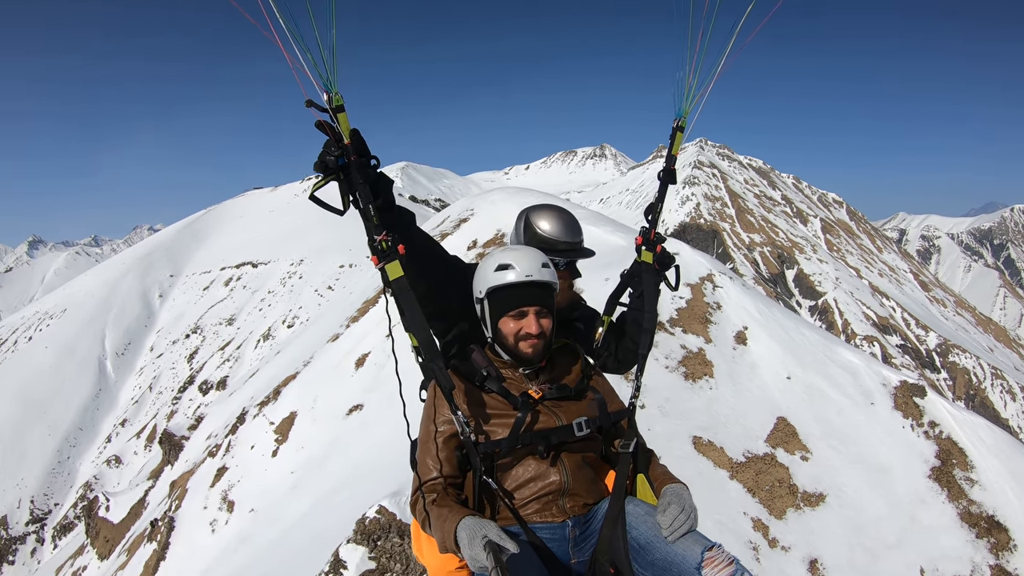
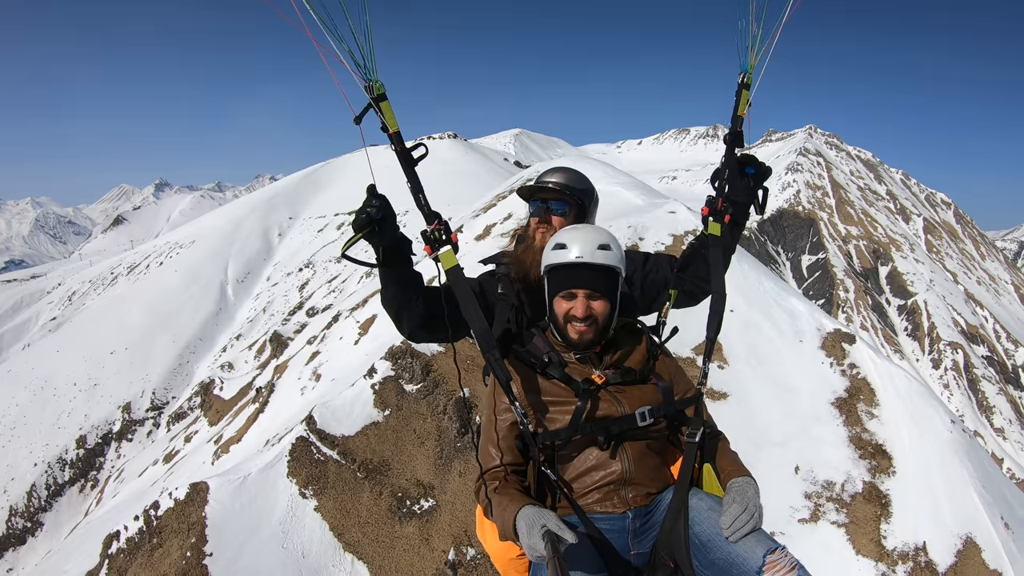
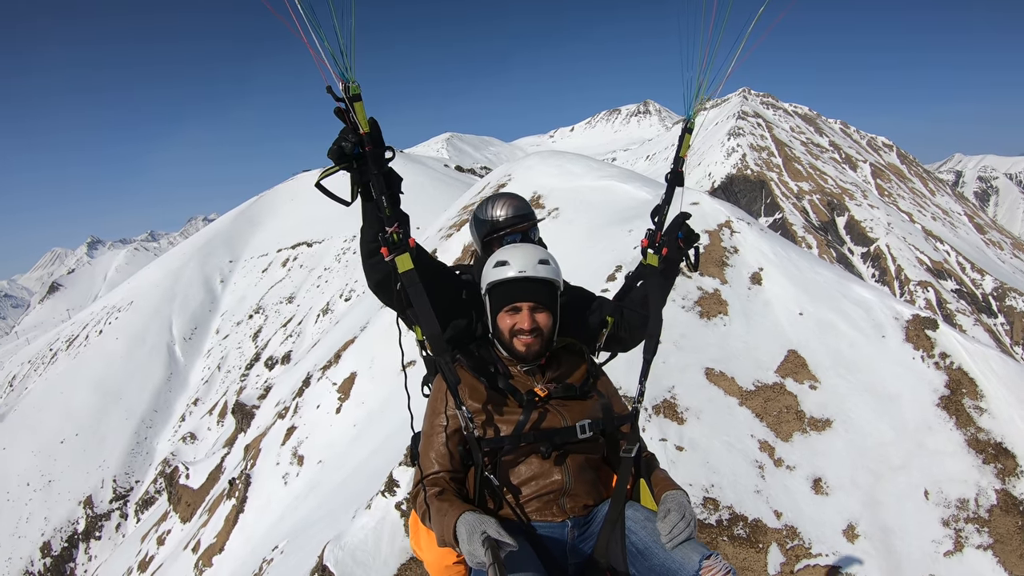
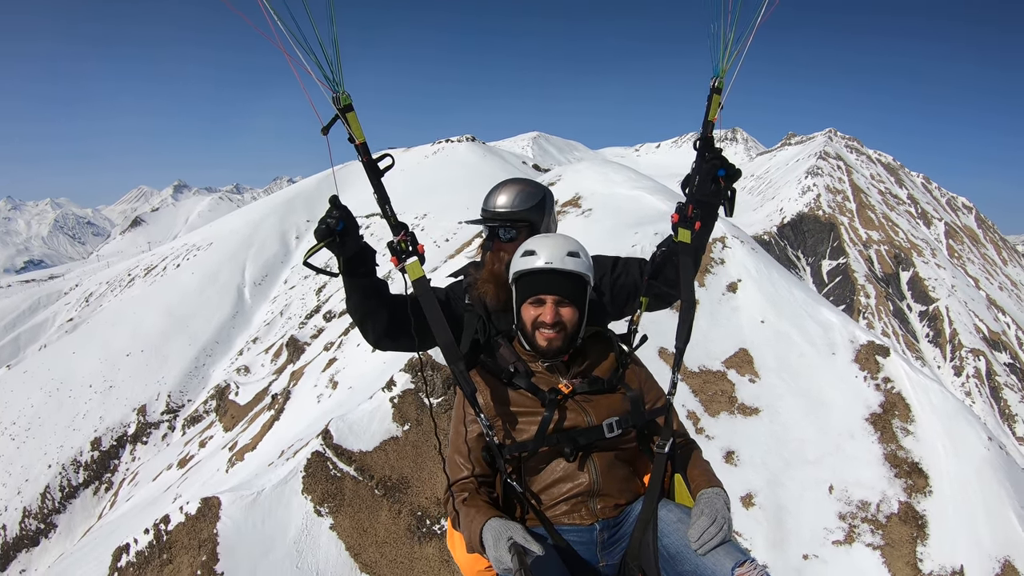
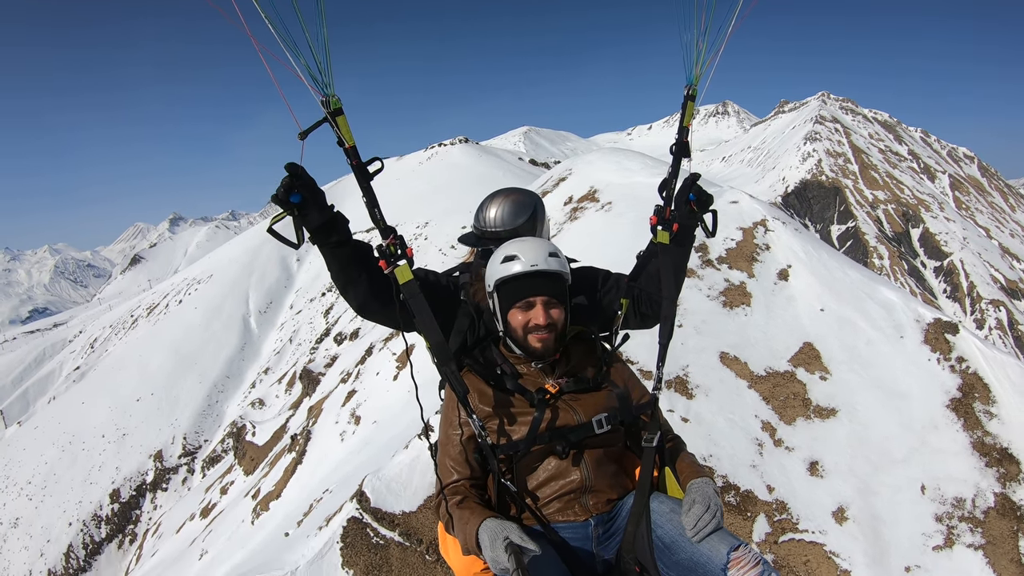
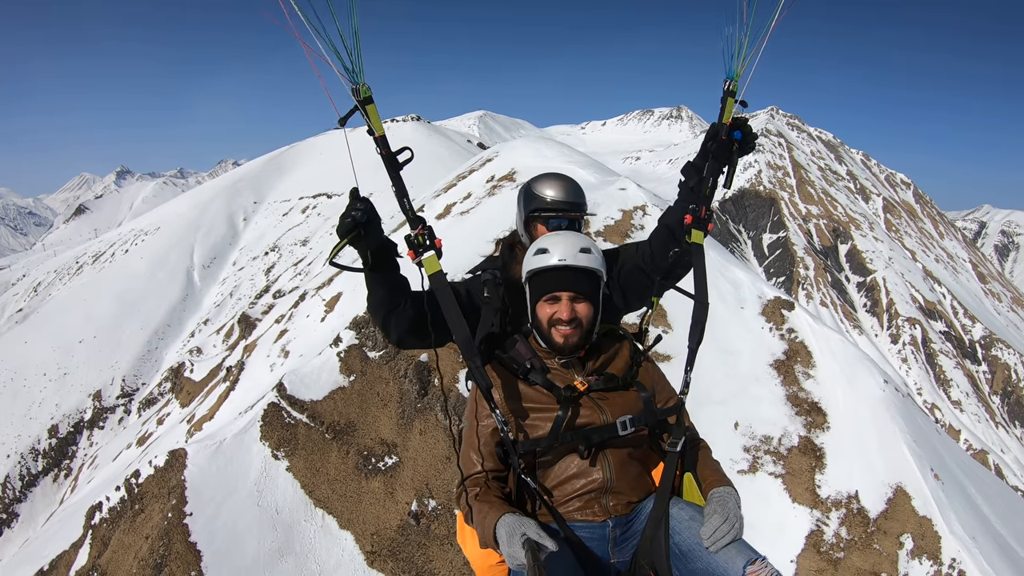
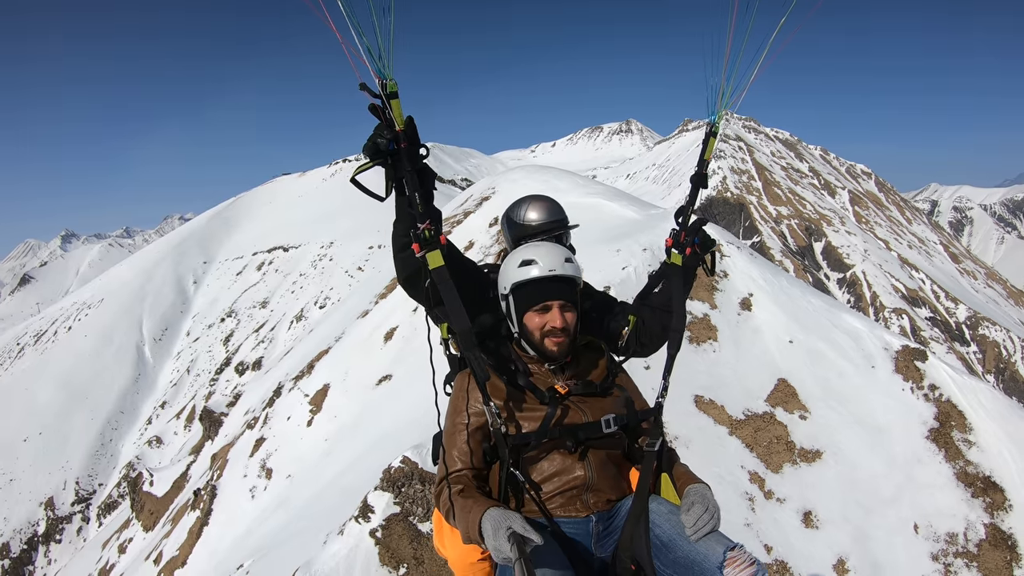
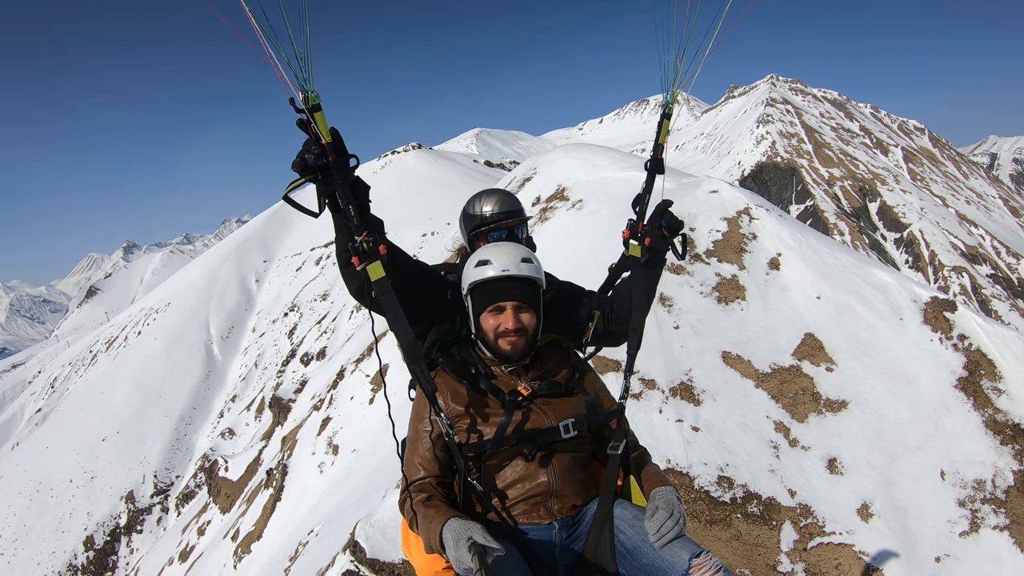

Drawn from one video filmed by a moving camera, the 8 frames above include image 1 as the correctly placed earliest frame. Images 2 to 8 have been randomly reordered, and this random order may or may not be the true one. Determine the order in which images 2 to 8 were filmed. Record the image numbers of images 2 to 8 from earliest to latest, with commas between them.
7, 3, 8, 5, 4, 2, 6
